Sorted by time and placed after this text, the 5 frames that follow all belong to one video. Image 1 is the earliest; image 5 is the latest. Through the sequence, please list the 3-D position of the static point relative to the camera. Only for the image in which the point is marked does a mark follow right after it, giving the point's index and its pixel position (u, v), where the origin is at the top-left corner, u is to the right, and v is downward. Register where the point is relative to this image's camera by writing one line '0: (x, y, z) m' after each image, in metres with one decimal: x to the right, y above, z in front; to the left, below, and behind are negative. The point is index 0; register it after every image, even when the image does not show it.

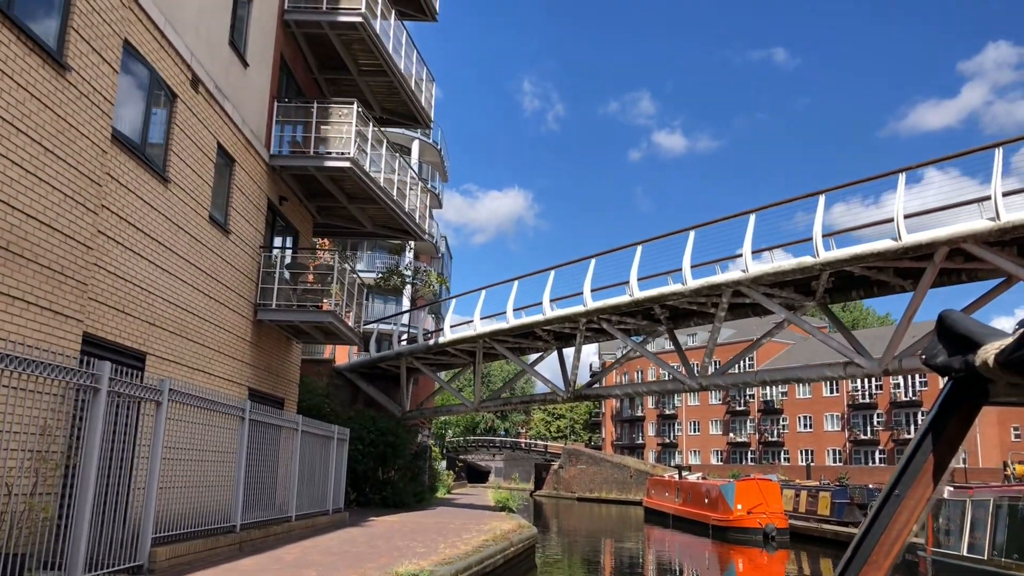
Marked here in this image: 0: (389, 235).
0: (-2.9, +1.2, +17.8) m
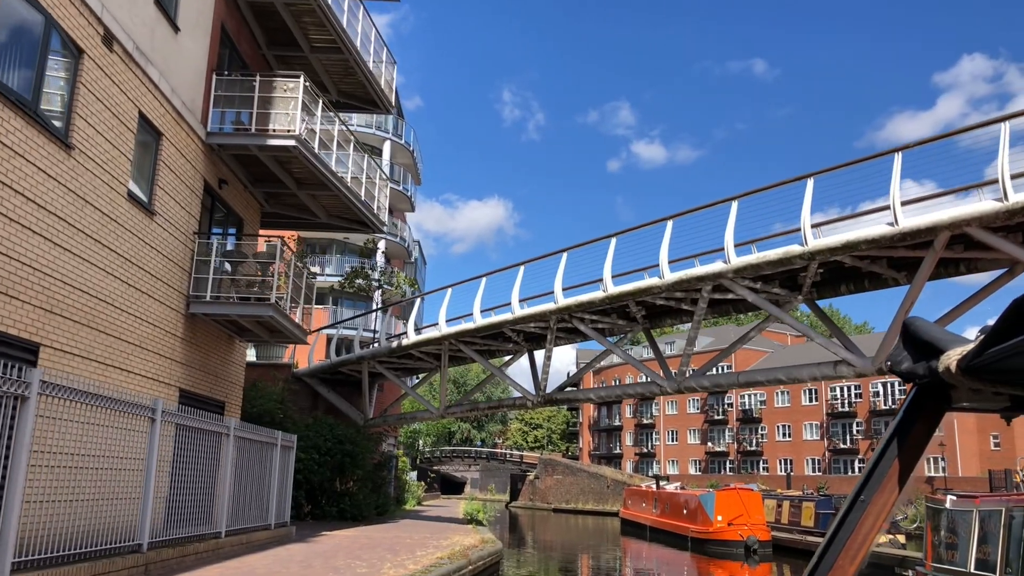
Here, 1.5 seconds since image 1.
0: (-3.6, +1.3, +16.5) m
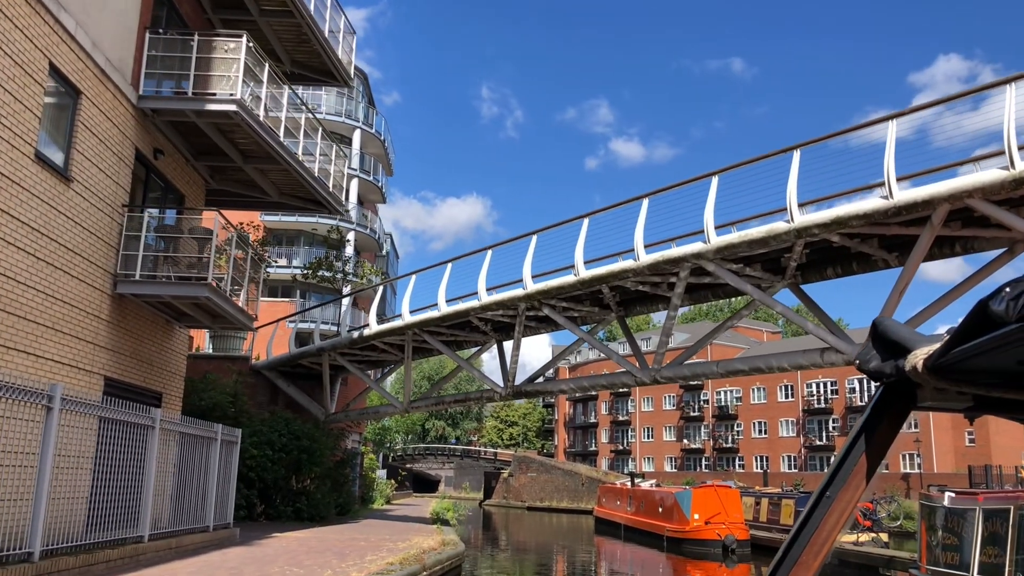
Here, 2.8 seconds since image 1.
0: (-4.3, +1.6, +15.4) m
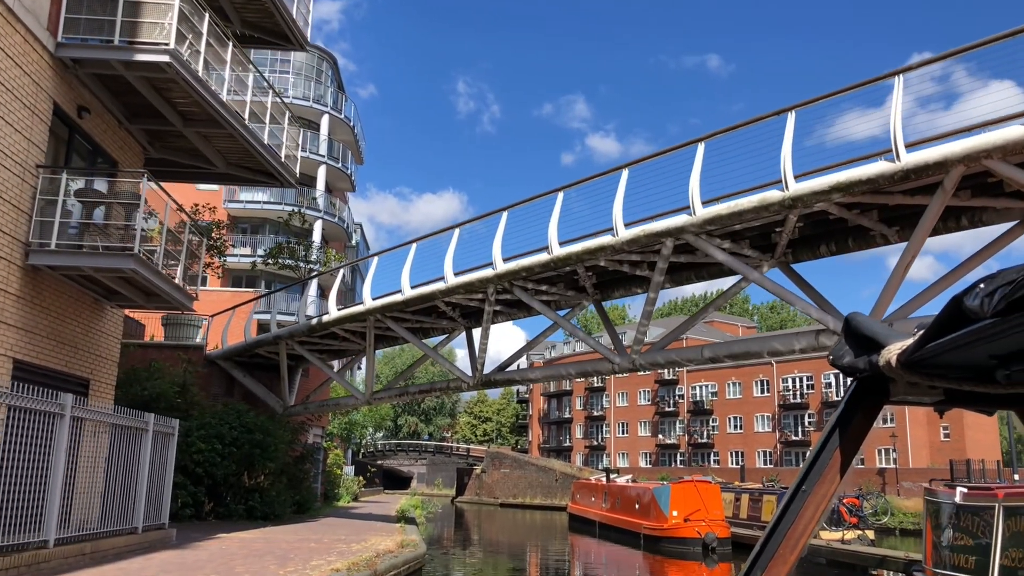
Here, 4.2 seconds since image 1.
0: (-4.9, +2.0, +14.2) m
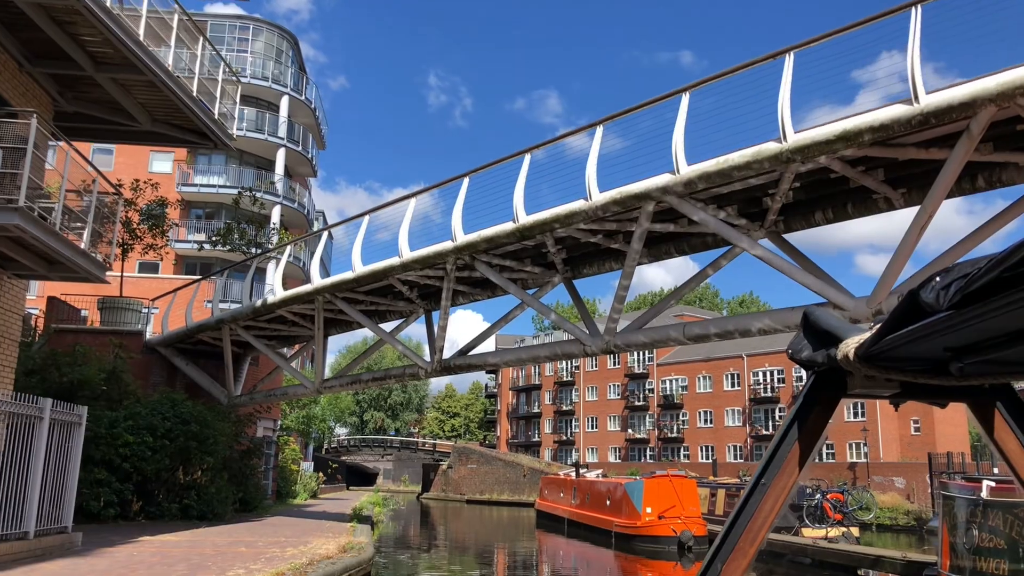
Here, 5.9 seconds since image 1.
0: (-5.5, +2.4, +12.6) m
